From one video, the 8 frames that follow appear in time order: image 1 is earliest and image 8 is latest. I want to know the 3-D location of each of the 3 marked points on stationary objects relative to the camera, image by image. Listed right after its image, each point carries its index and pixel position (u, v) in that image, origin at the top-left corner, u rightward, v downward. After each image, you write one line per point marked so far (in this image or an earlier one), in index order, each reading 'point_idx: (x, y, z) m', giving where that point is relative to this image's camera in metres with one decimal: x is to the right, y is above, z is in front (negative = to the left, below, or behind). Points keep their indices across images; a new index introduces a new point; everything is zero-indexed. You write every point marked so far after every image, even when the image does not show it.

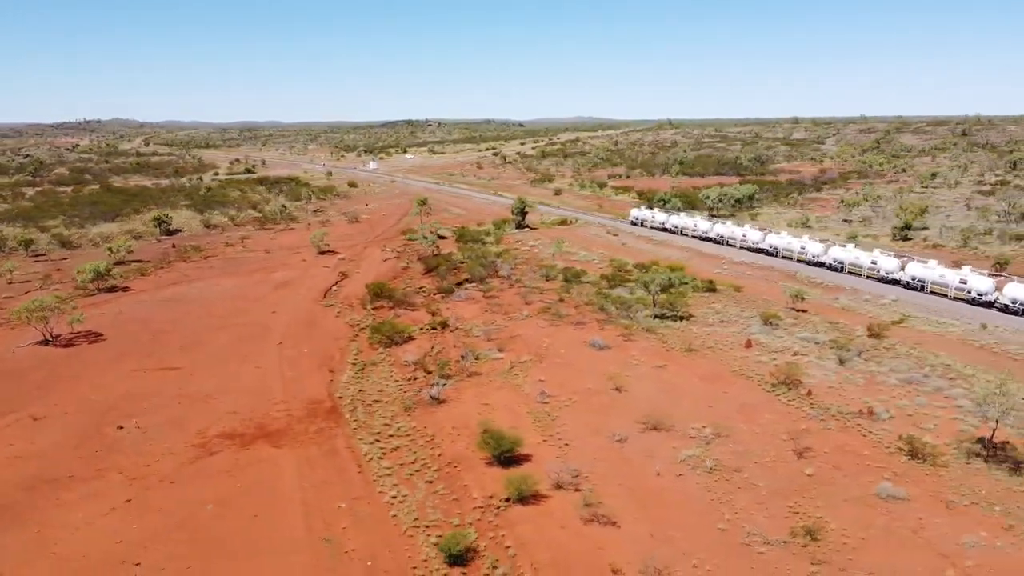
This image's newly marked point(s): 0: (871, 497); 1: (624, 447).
0: (+7.2, -4.2, +16.3) m
1: (+2.6, -3.7, +18.8) m
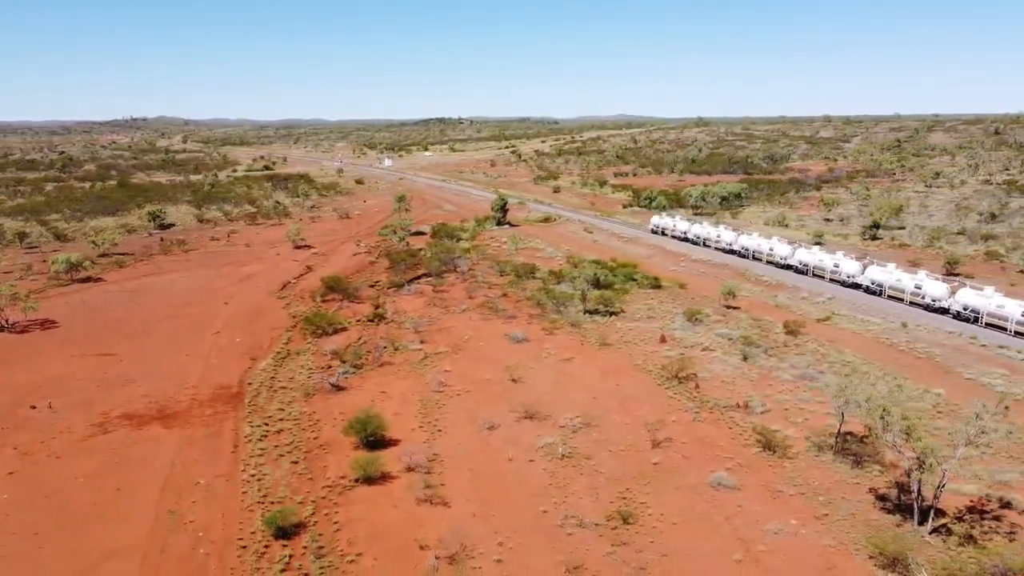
0: (+4.0, -4.1, +16.8) m
1: (-0.5, -3.5, +19.5) m
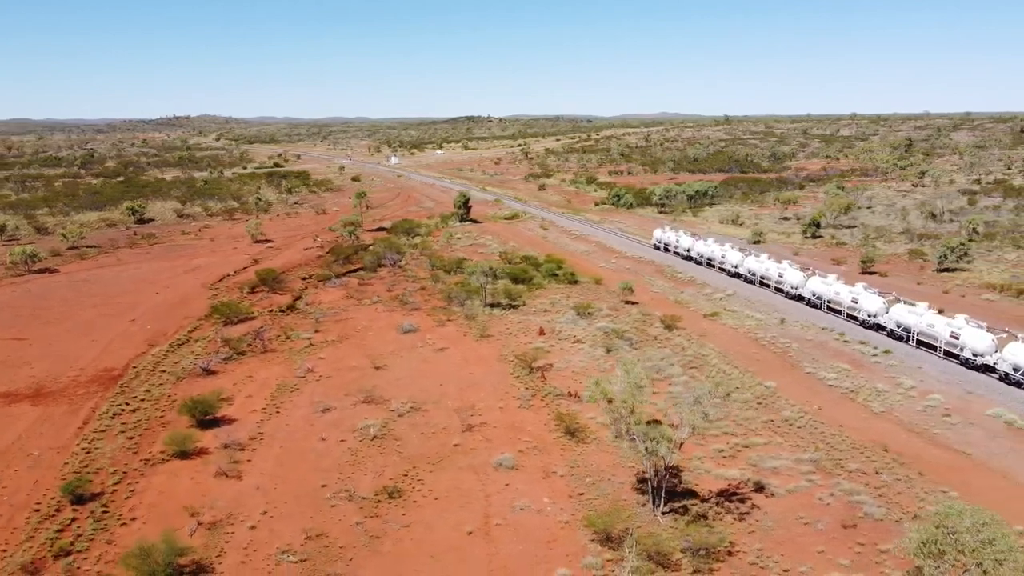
0: (-0.6, -3.9, +17.7) m
1: (-4.9, -3.3, +20.7) m
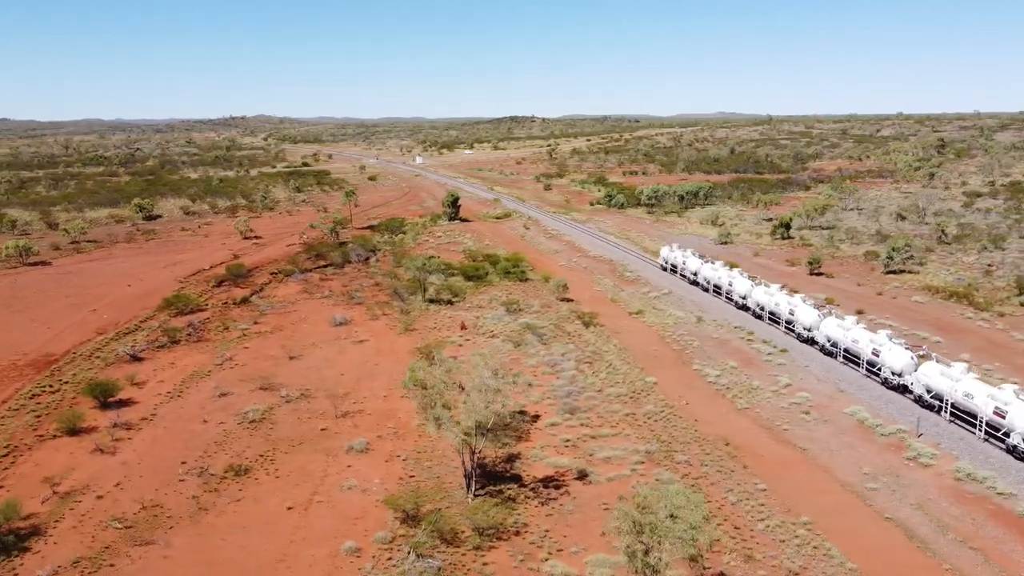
0: (-4.0, -3.7, +18.8) m
1: (-8.1, -3.1, +22.1) m
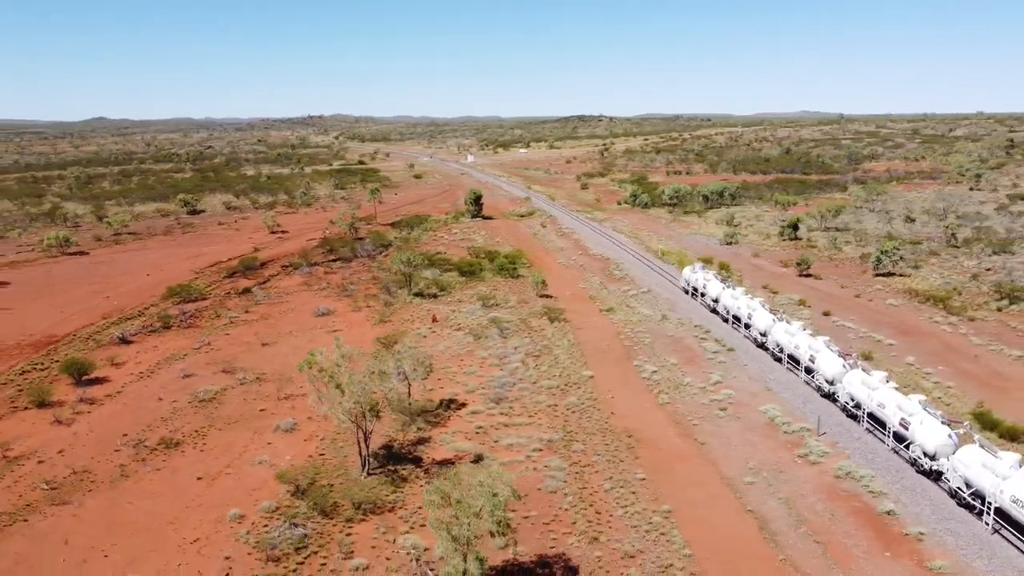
0: (-6.1, -3.5, +20.2) m
1: (-9.8, -2.8, +23.8) m
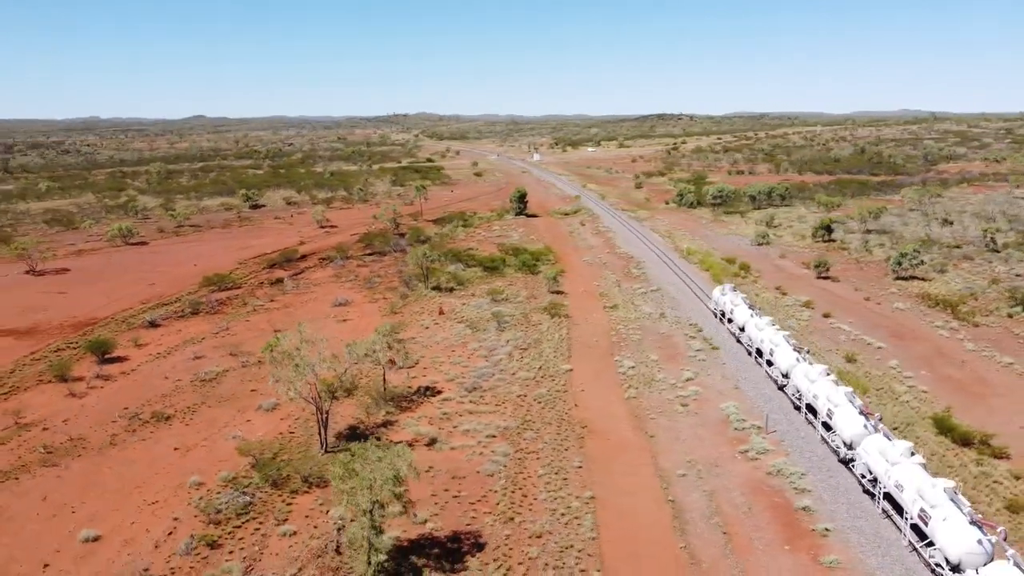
0: (-6.9, -3.2, +21.7) m
1: (-10.3, -2.4, +25.7) m
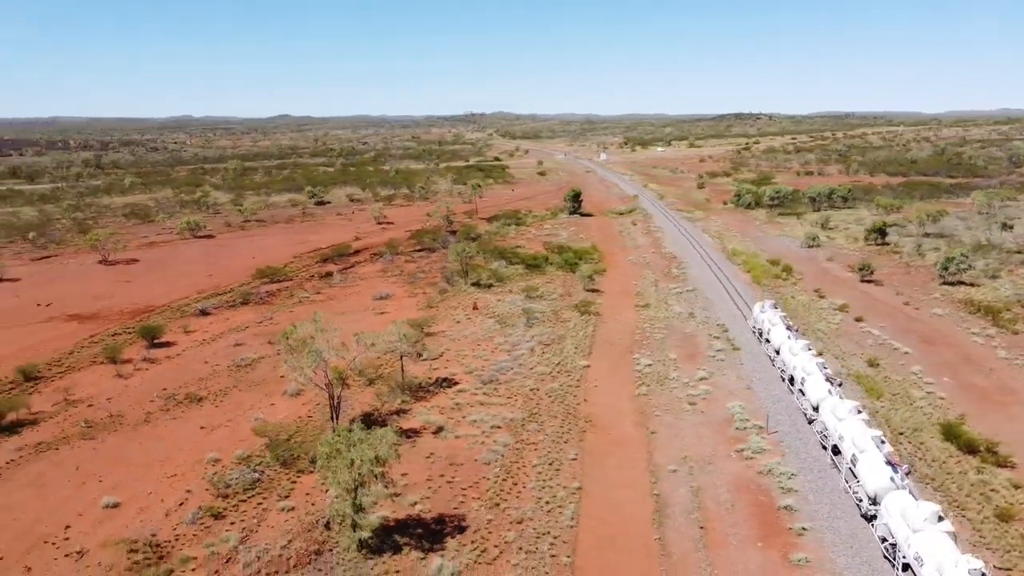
0: (-6.6, -2.9, +22.9) m
1: (-9.5, -2.0, +27.2) m
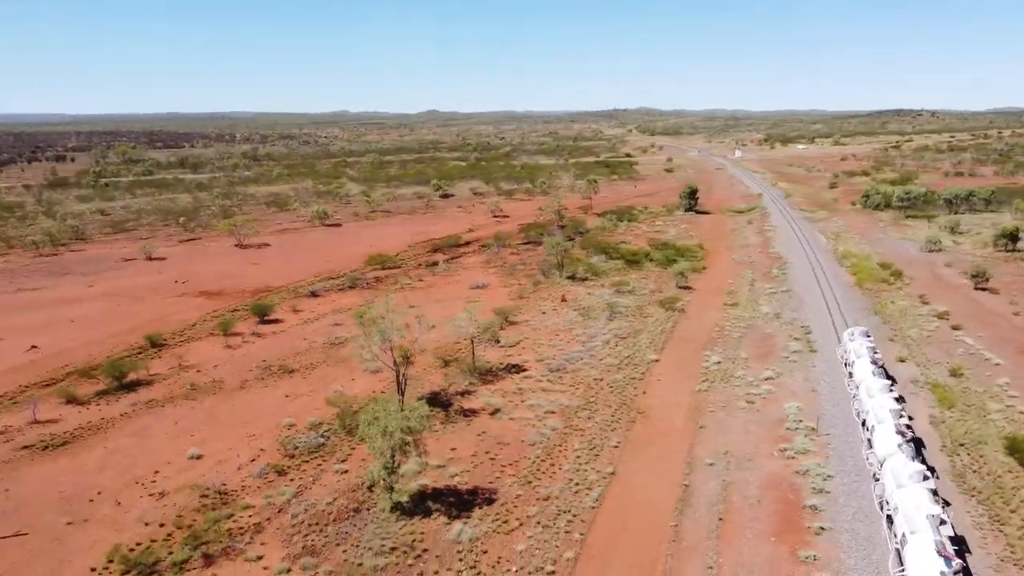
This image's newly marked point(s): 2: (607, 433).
0: (-4.6, -2.4, +24.7) m
1: (-6.7, -1.4, +29.4) m
2: (+2.3, -3.5, +19.2) m
